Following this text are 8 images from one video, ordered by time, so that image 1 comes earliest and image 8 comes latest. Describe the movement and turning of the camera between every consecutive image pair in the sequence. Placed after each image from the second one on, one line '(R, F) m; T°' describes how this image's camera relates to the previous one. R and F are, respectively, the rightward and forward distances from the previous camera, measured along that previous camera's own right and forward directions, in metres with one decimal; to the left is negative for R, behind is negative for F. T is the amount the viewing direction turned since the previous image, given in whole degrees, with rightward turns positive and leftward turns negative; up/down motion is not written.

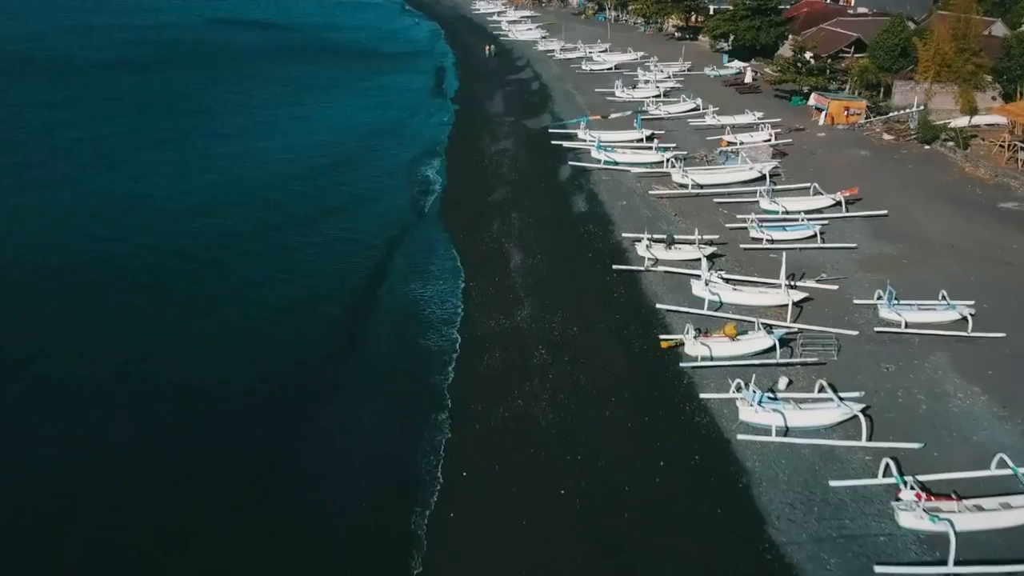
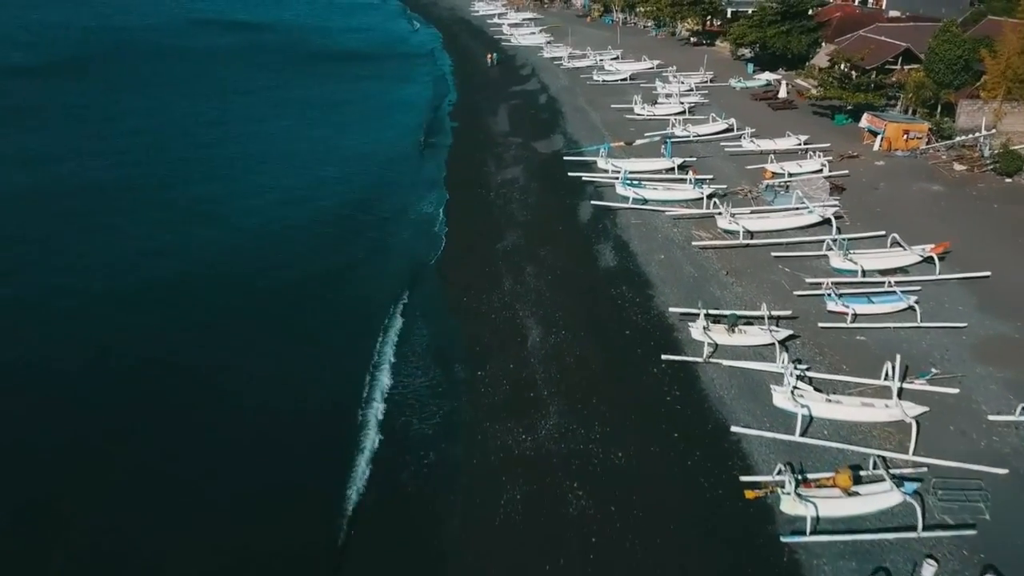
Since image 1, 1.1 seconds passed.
(-0.7, +6.7) m; 0°
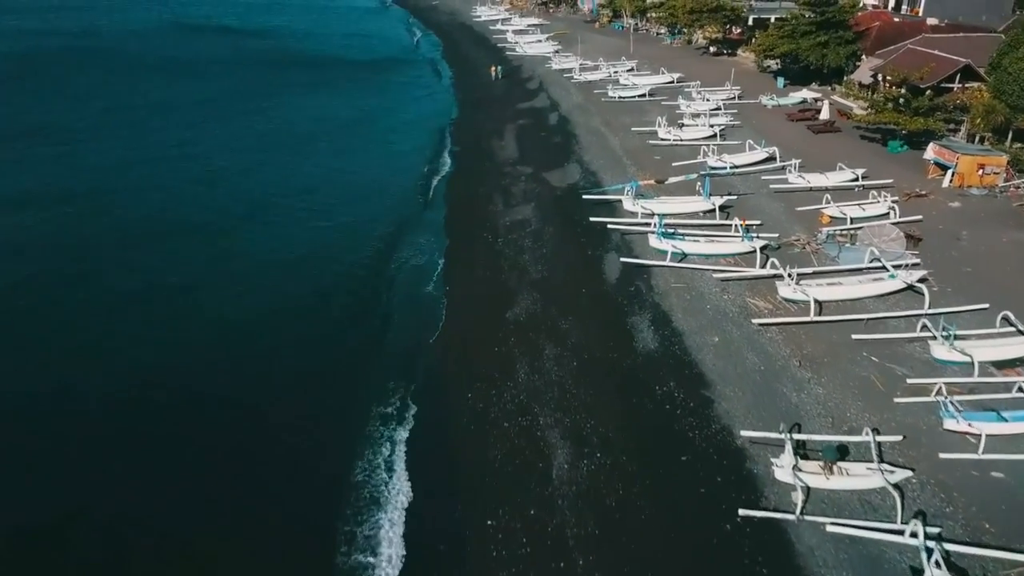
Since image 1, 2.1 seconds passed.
(-0.5, +6.3) m; 0°
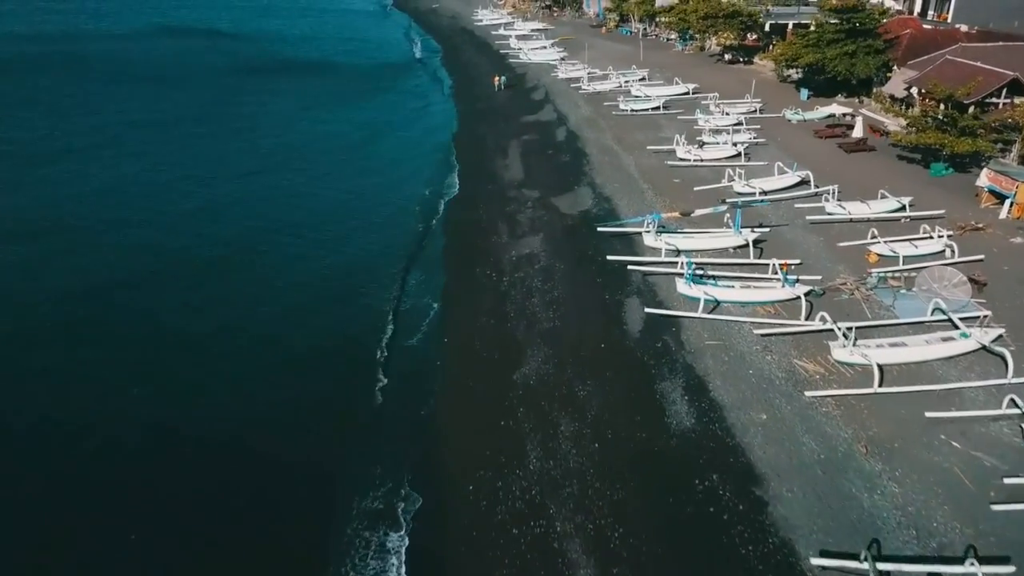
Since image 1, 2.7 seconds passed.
(-0.2, +3.9) m; 0°
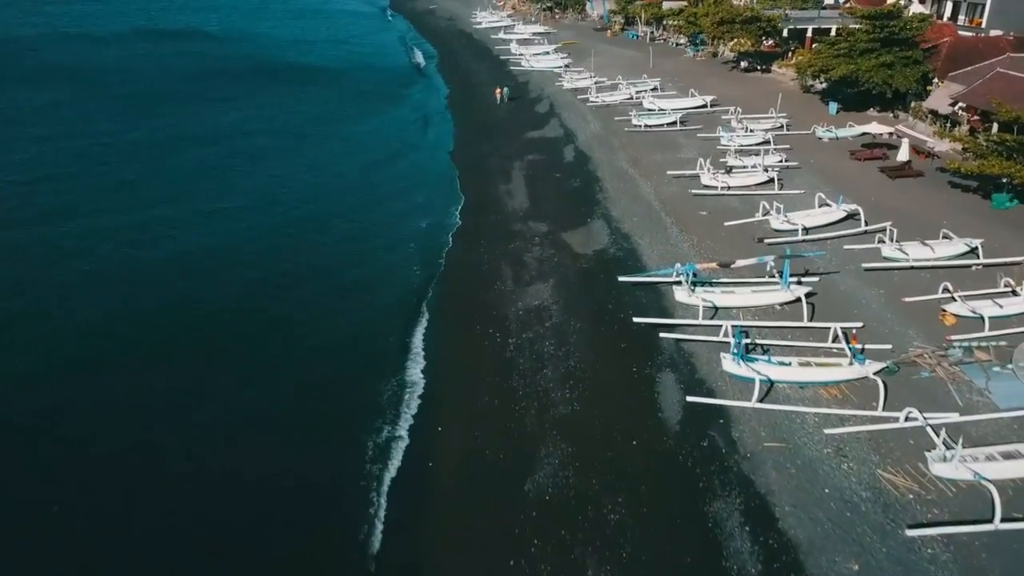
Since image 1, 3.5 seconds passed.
(-0.4, +5.0) m; 0°
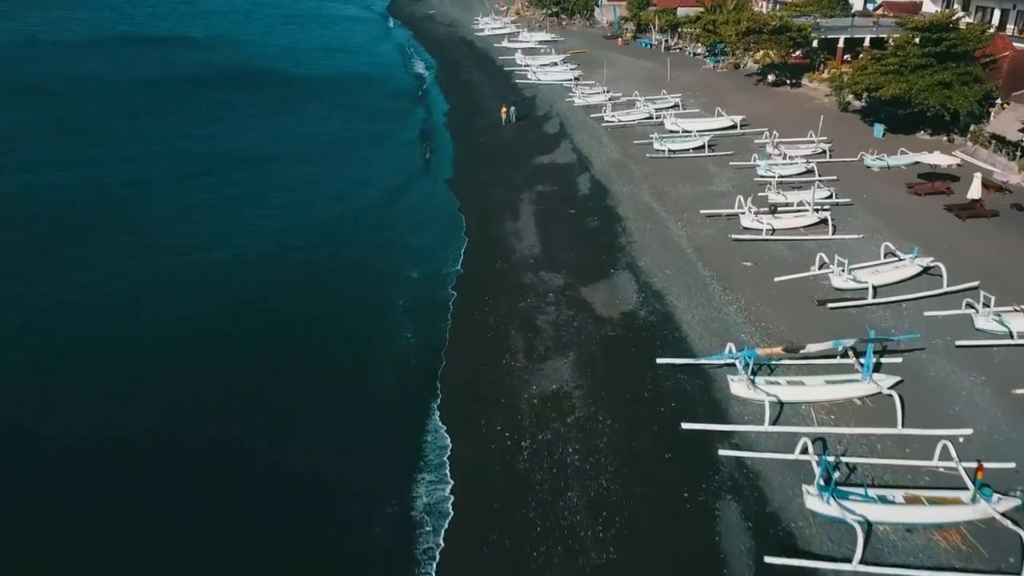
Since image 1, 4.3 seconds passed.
(-0.3, +5.4) m; 0°
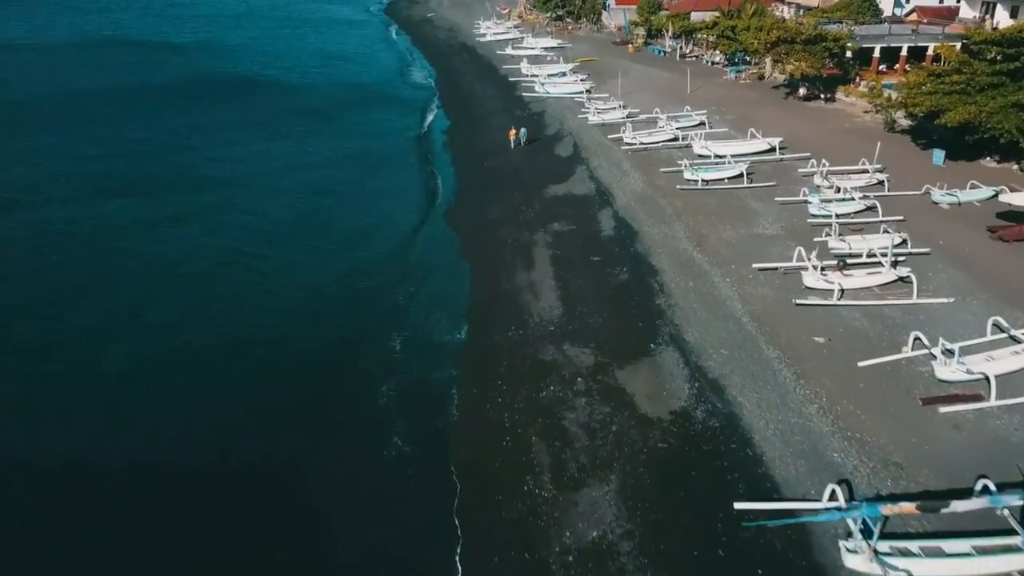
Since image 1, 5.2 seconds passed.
(-0.8, +5.9) m; 0°
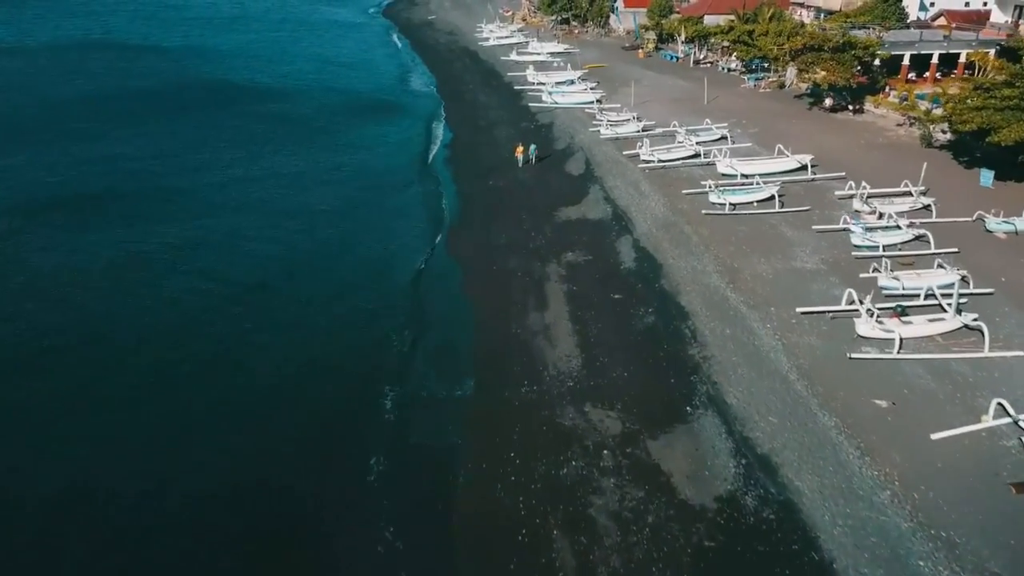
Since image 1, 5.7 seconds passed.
(-0.4, +3.3) m; 0°
